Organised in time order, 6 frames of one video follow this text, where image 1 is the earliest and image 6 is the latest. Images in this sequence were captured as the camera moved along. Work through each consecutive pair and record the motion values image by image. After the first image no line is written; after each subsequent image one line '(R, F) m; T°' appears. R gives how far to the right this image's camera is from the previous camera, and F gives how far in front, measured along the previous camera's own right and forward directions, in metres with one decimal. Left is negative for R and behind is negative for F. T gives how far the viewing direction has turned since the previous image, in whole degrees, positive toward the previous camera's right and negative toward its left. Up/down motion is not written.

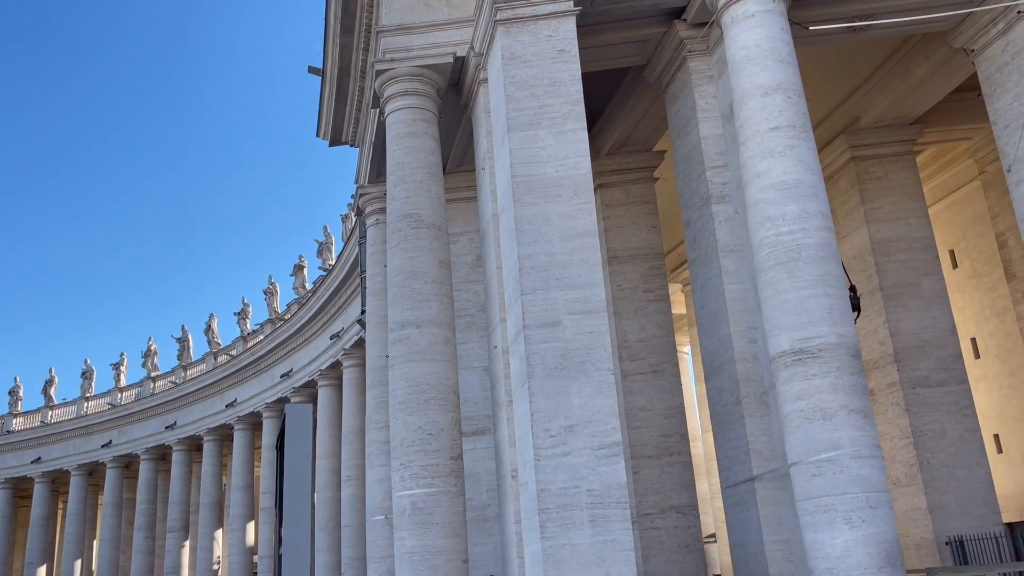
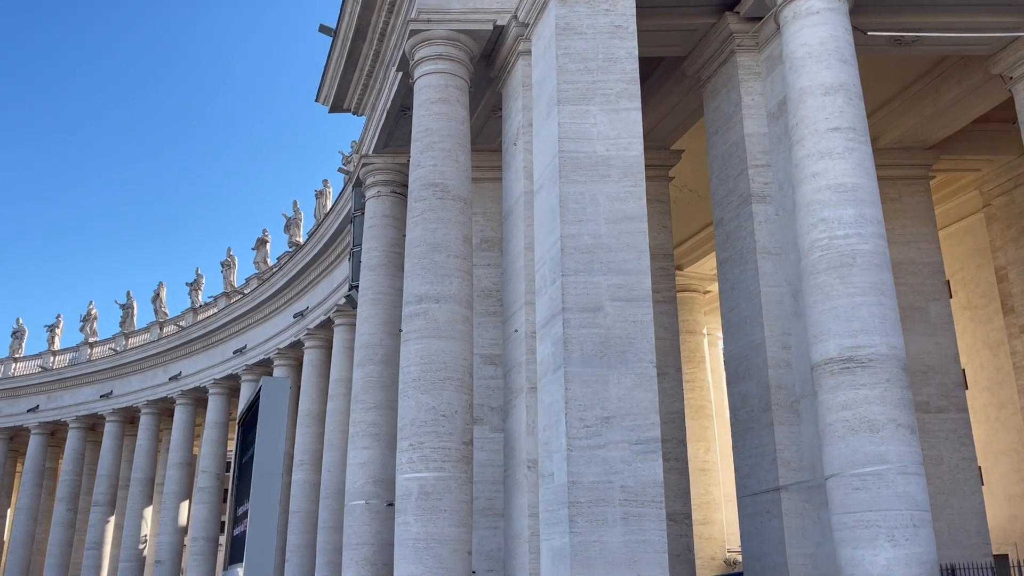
(-2.7, +1.5) m; +4°
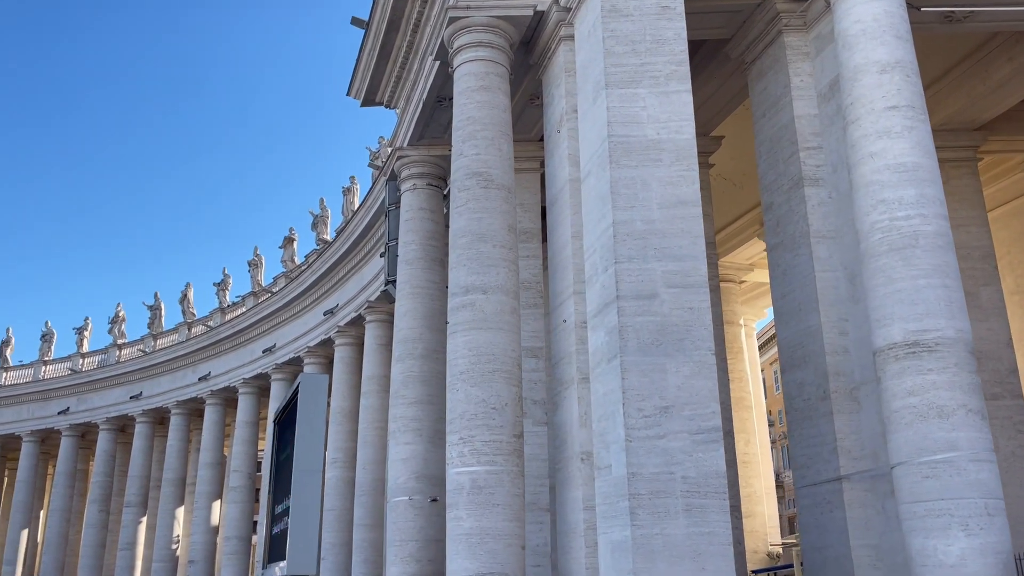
(-0.9, +0.5) m; -1°
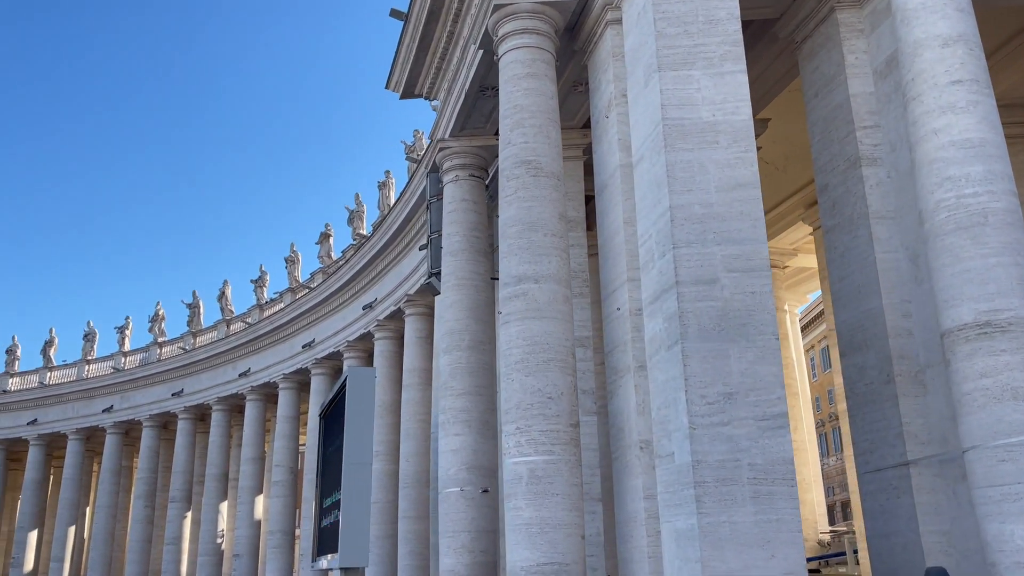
(-0.8, +0.2) m; -2°
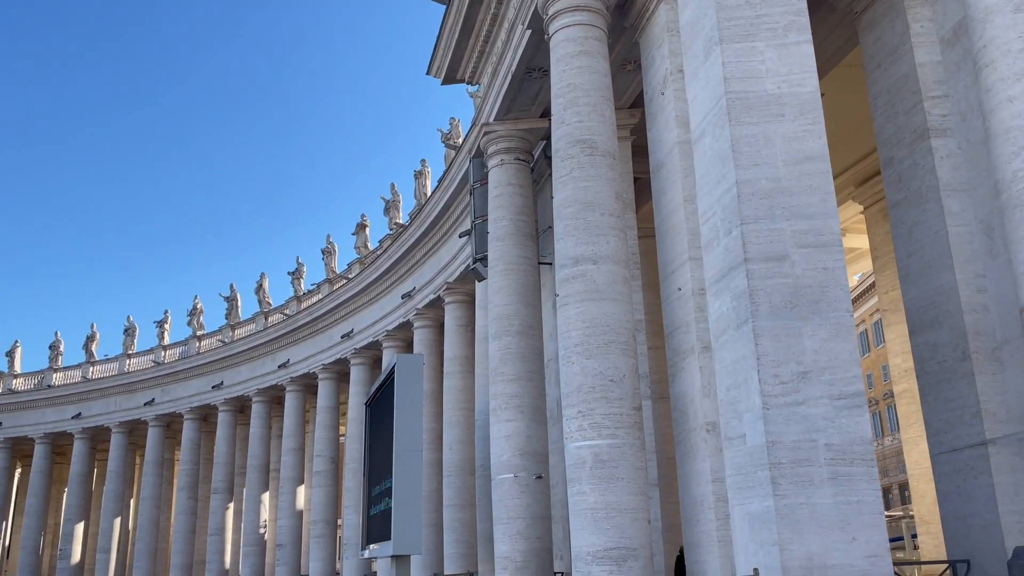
(-0.9, +0.4) m; -2°
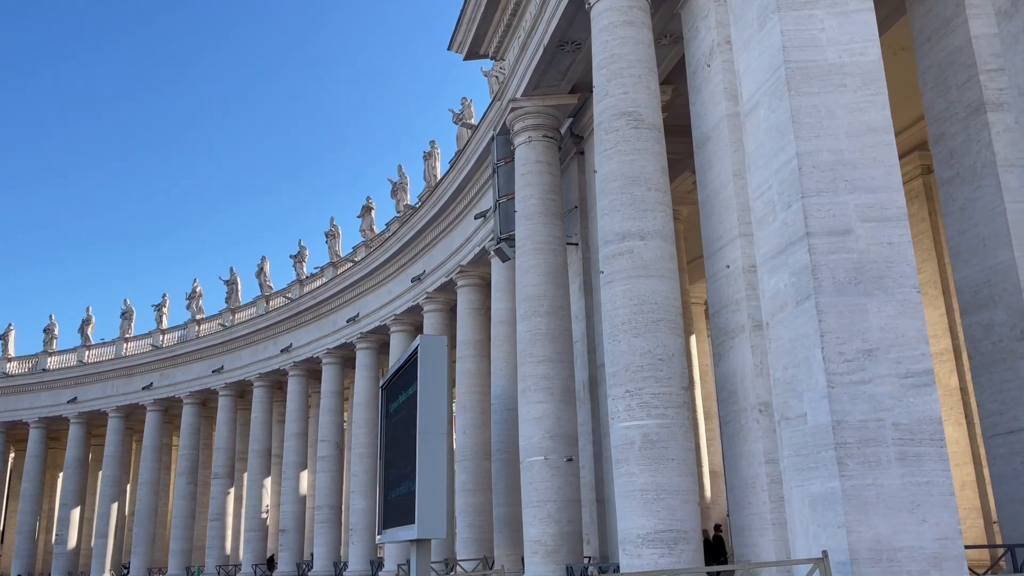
(-1.6, +0.8) m; +1°
